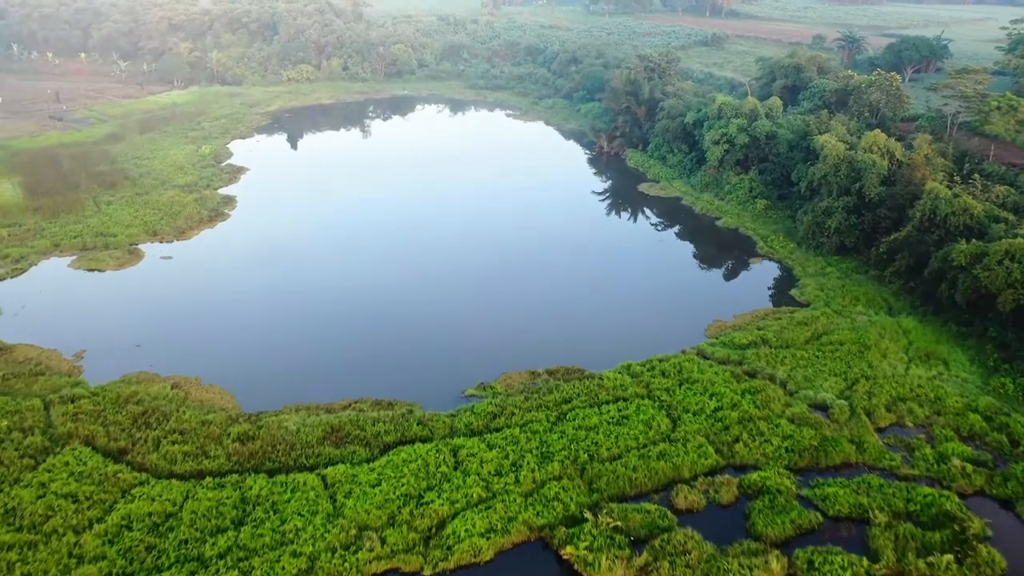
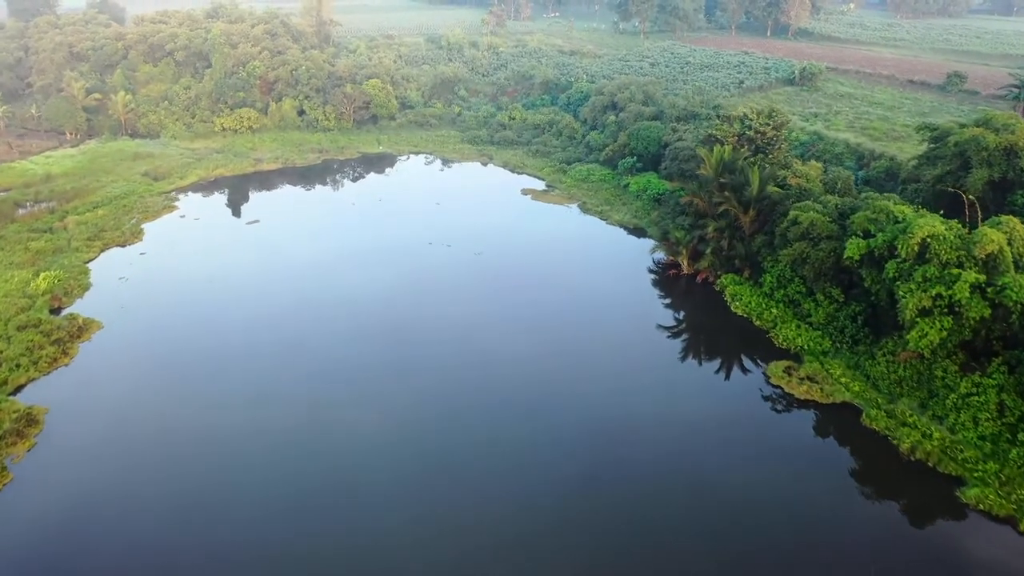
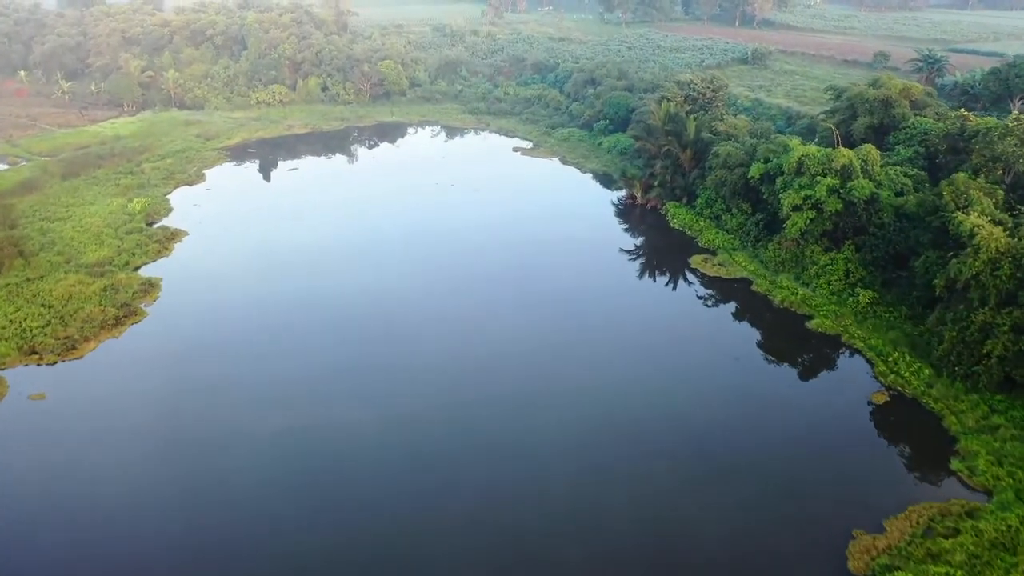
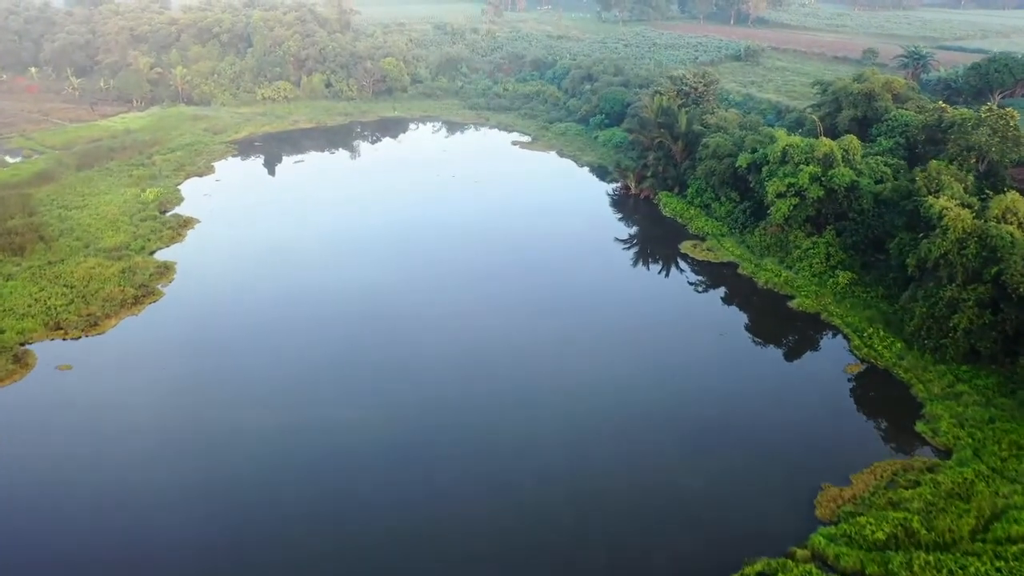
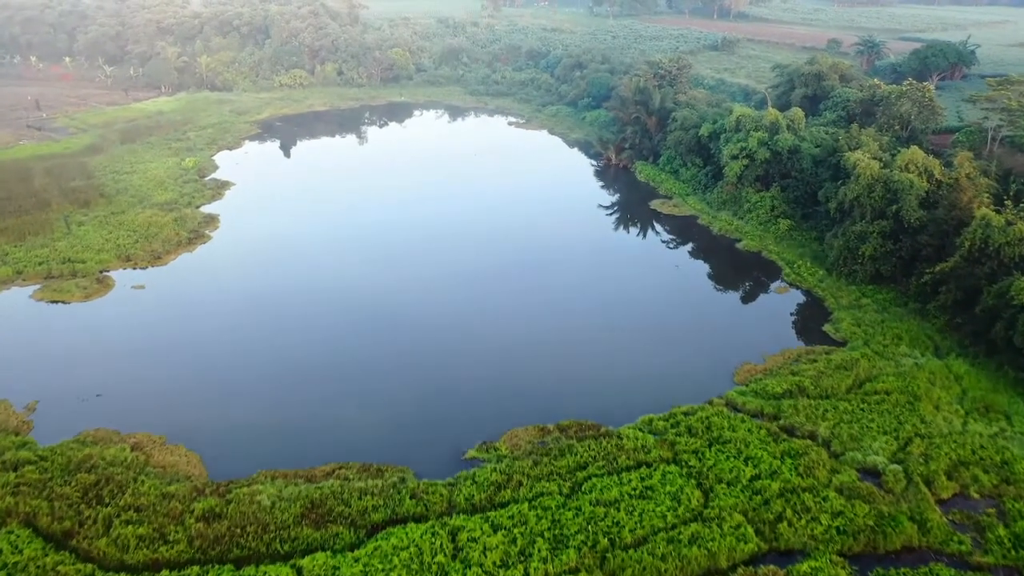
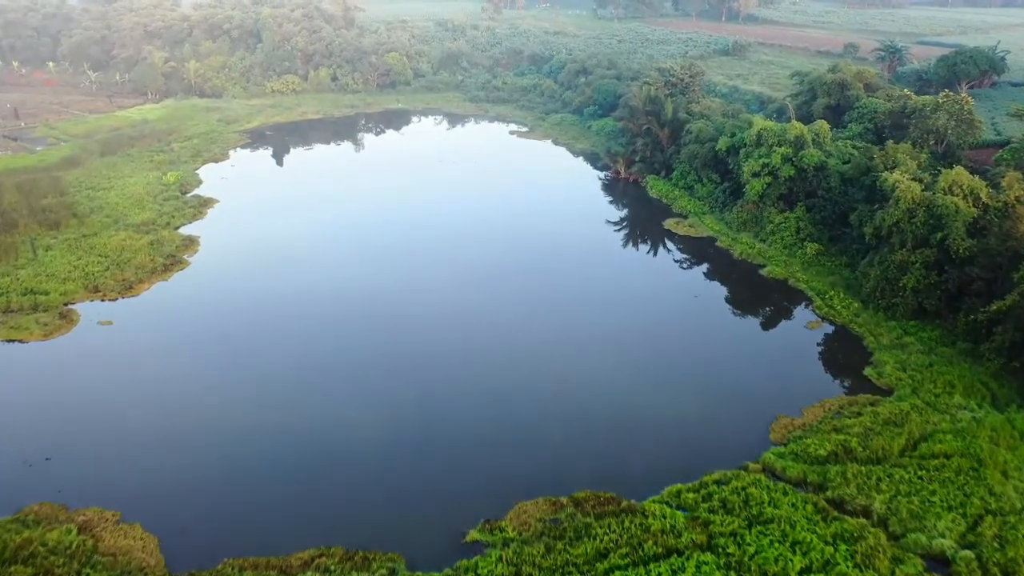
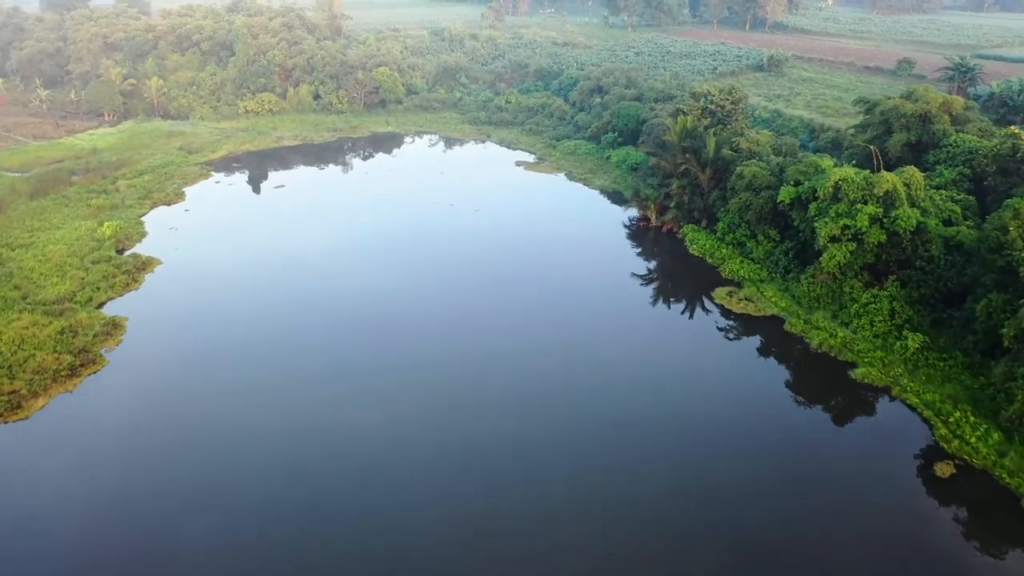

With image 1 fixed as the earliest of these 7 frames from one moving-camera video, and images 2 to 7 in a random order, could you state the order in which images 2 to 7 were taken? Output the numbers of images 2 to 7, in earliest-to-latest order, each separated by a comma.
5, 6, 4, 3, 7, 2
